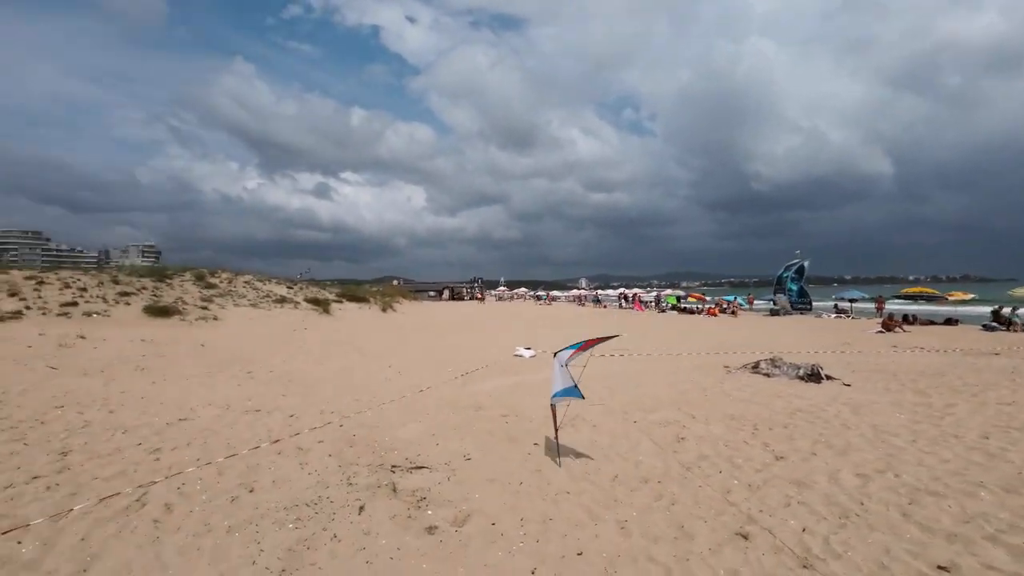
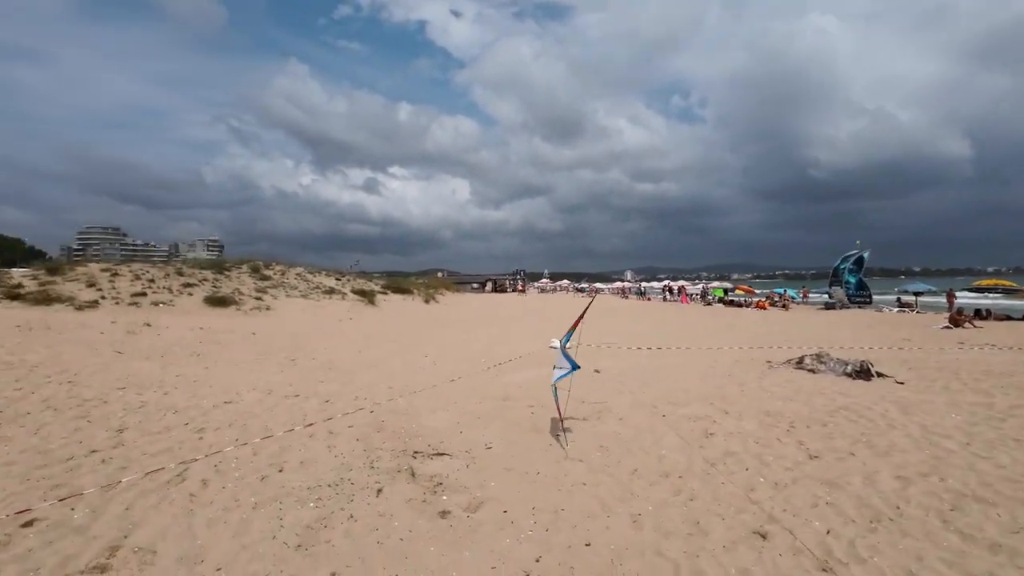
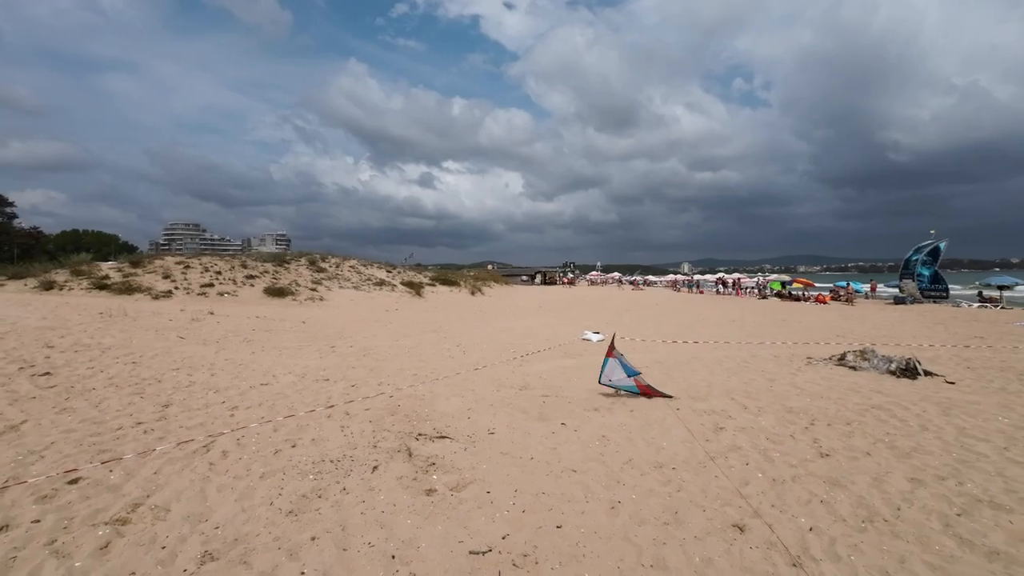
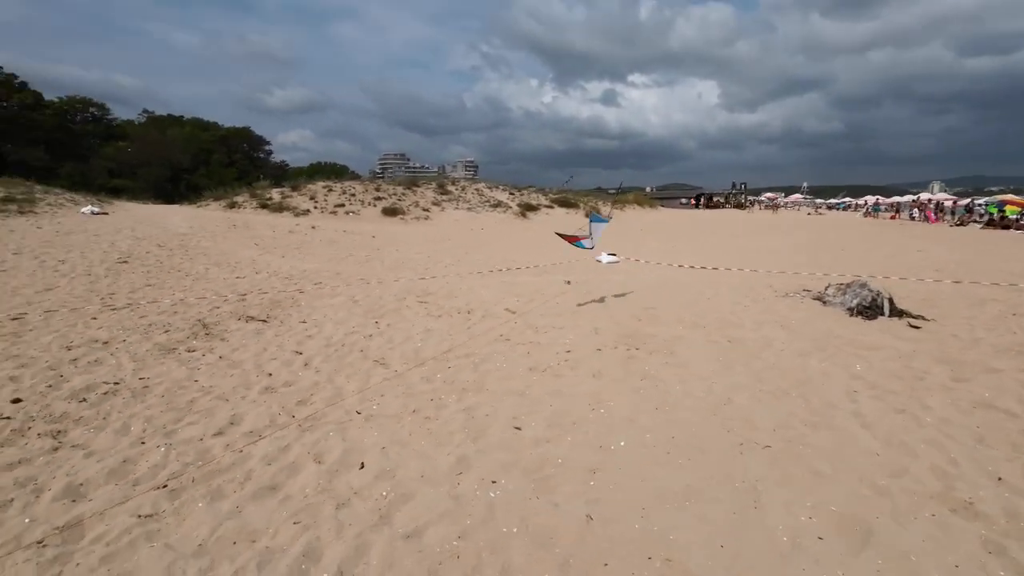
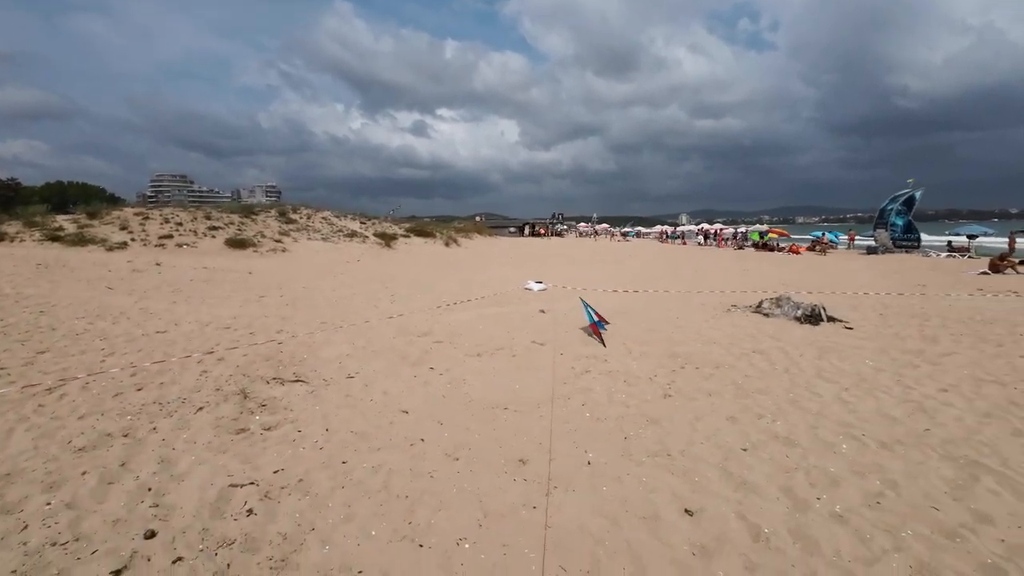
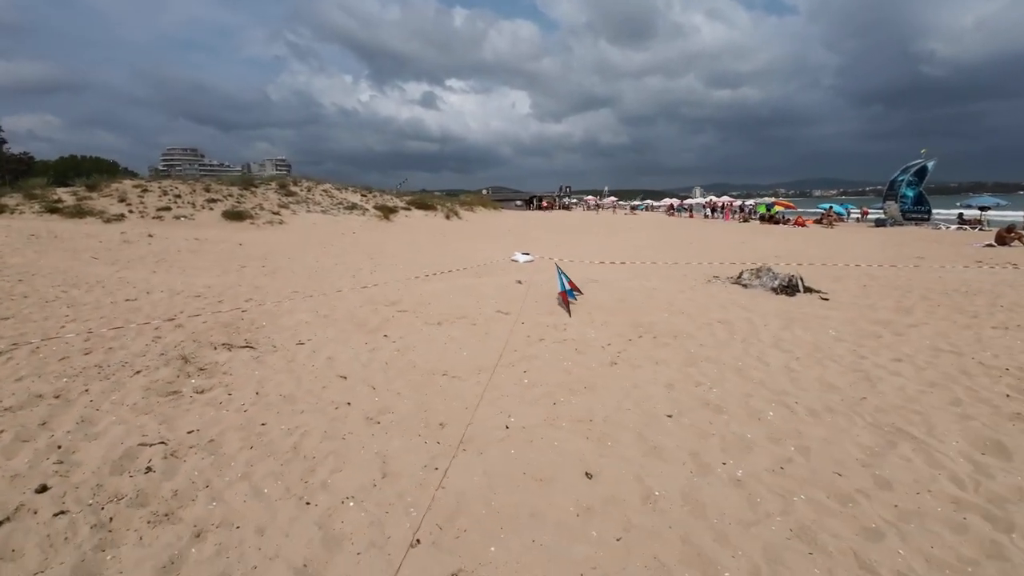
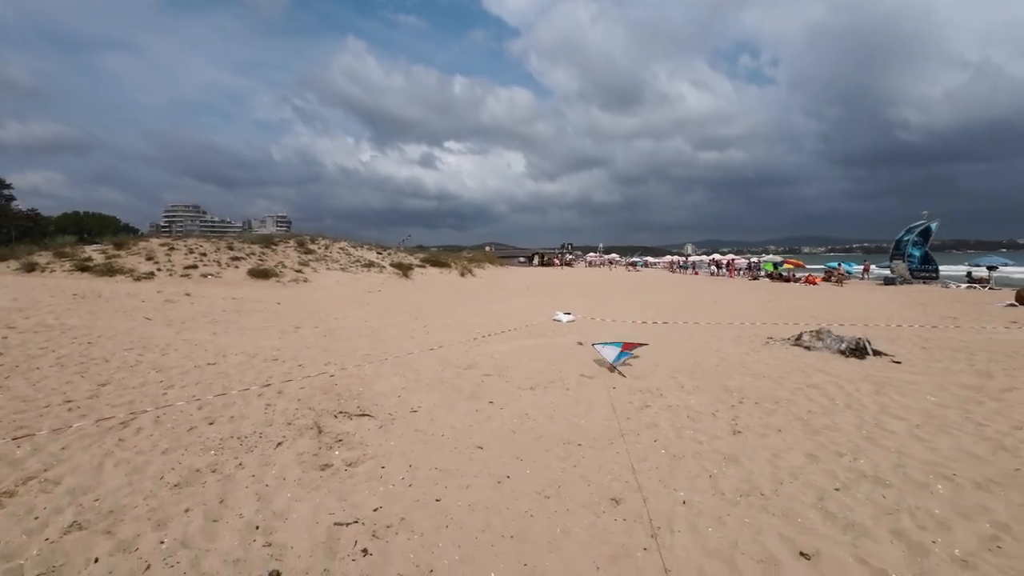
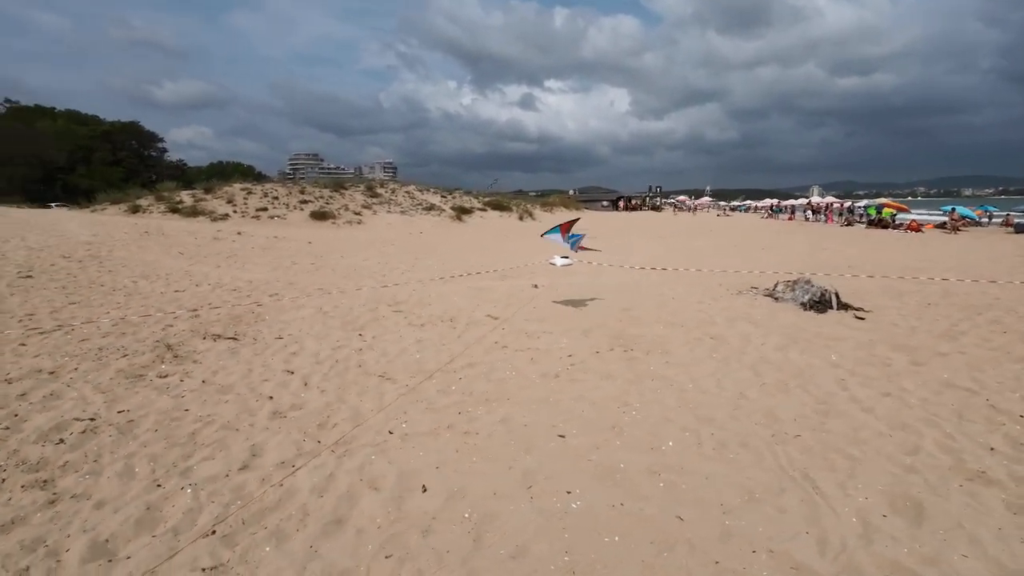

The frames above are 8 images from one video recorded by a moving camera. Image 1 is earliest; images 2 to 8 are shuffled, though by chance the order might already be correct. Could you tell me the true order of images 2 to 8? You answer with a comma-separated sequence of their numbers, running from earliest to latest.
2, 3, 7, 5, 6, 8, 4
